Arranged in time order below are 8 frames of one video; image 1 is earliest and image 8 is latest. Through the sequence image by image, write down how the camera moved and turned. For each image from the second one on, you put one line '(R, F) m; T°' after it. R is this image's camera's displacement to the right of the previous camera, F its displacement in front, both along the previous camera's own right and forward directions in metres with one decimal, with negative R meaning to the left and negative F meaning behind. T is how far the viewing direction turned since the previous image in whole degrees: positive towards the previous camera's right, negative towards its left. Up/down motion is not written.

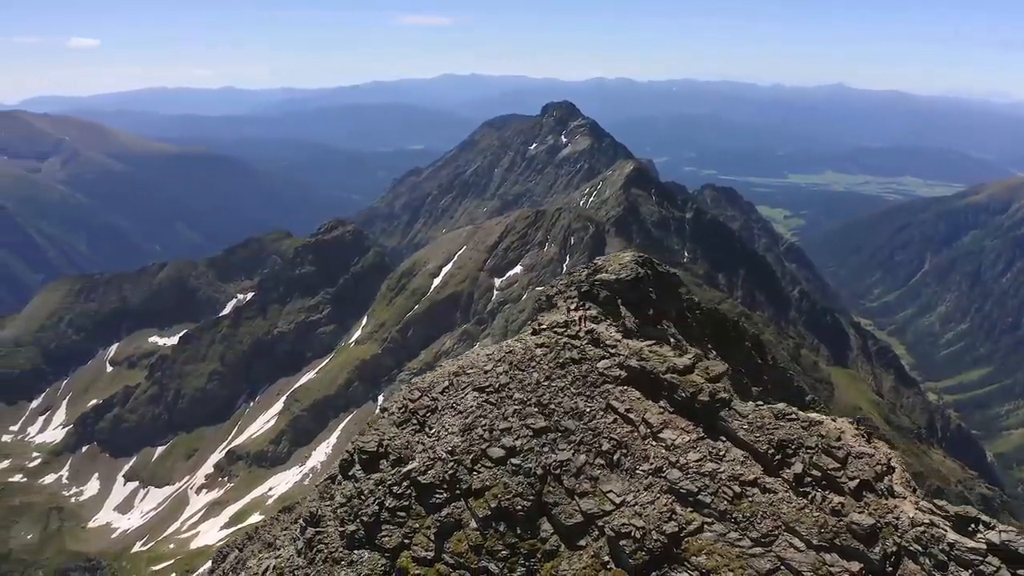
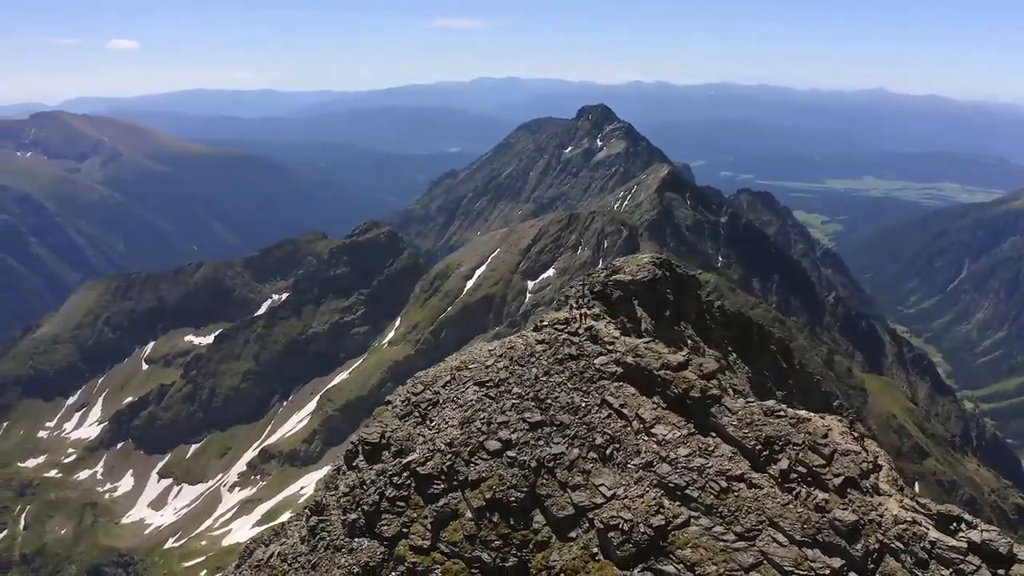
(+1.7, -0.7) m; -2°
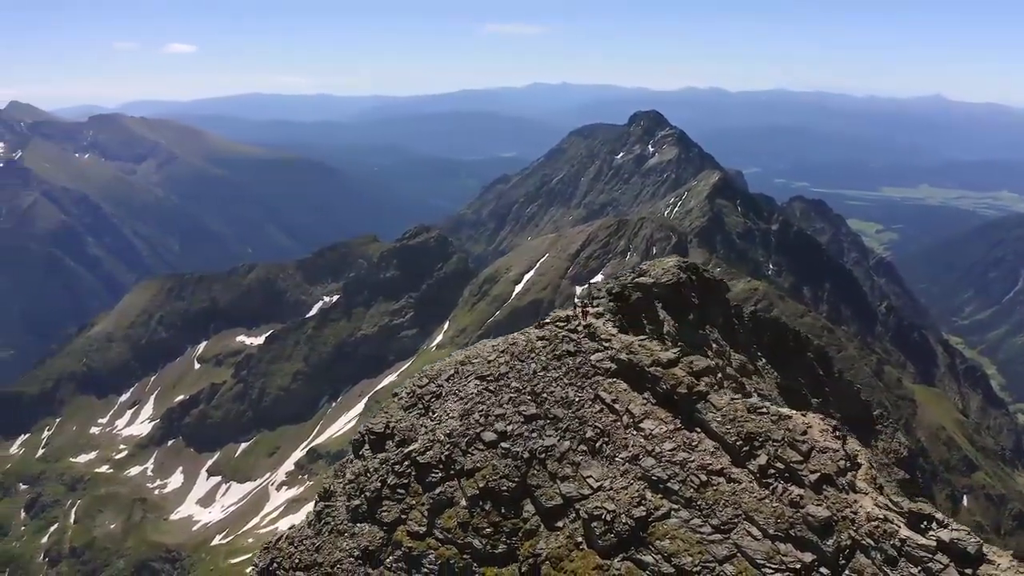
(+2.5, -1.2) m; -3°
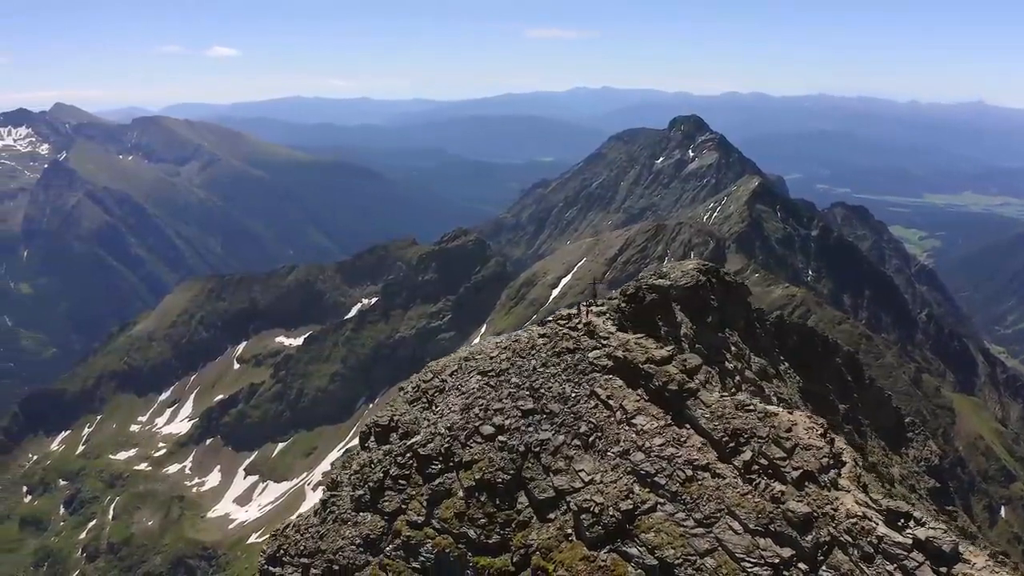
(+1.9, -0.9) m; -2°
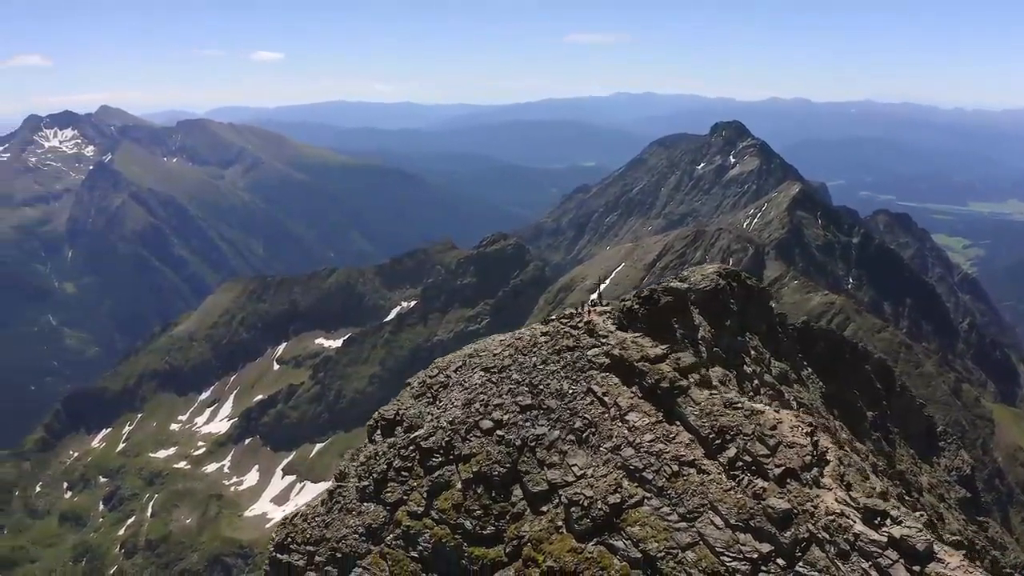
(+1.9, -1.0) m; -3°
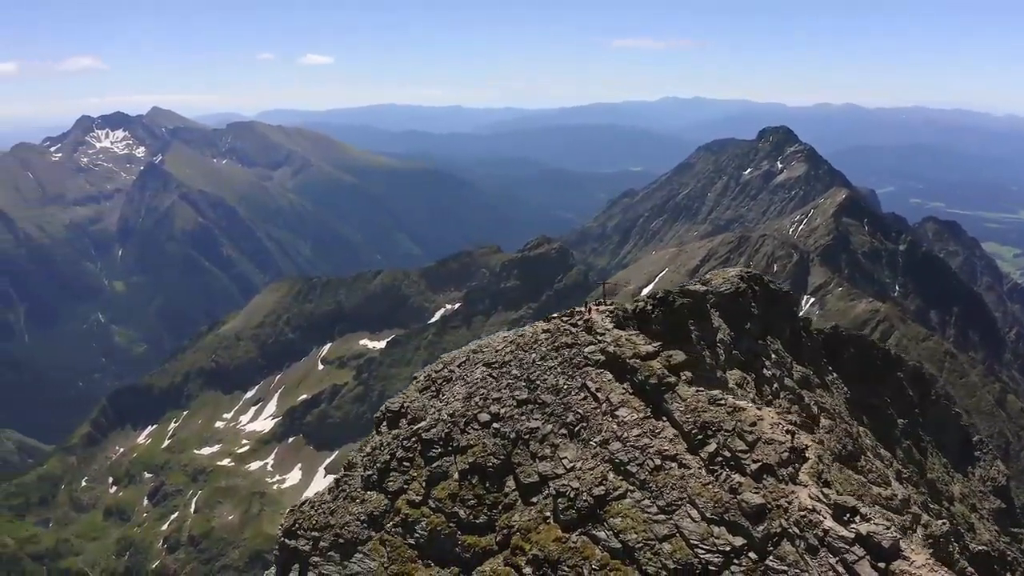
(+2.3, -1.1) m; -3°
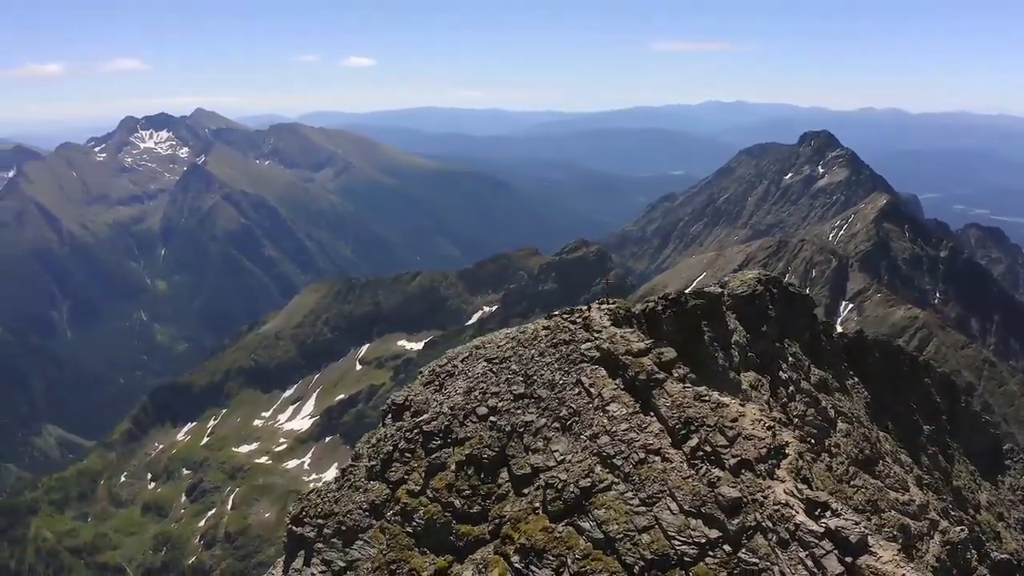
(+2.0, -1.1) m; -2°
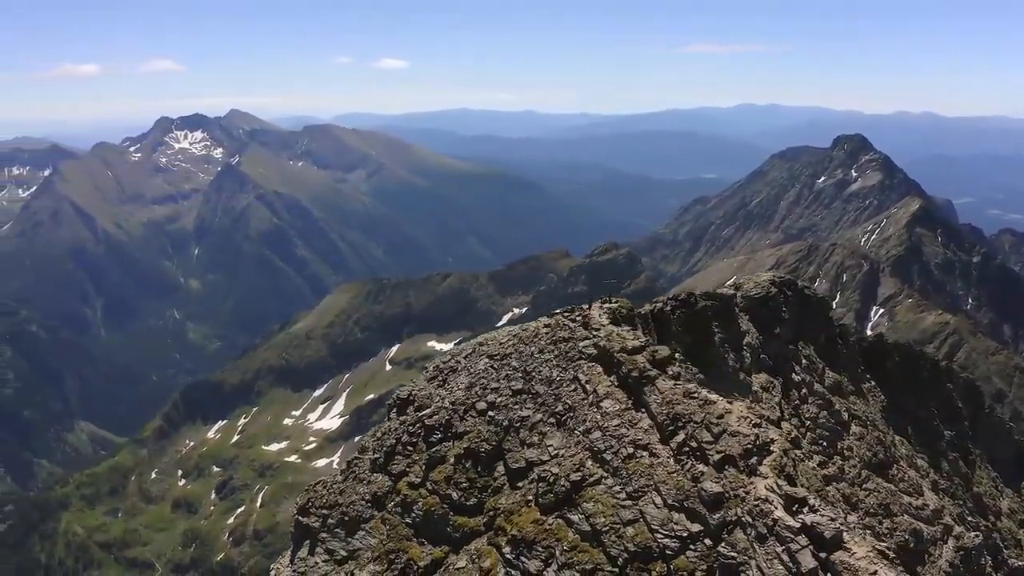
(+1.6, -0.9) m; -2°
